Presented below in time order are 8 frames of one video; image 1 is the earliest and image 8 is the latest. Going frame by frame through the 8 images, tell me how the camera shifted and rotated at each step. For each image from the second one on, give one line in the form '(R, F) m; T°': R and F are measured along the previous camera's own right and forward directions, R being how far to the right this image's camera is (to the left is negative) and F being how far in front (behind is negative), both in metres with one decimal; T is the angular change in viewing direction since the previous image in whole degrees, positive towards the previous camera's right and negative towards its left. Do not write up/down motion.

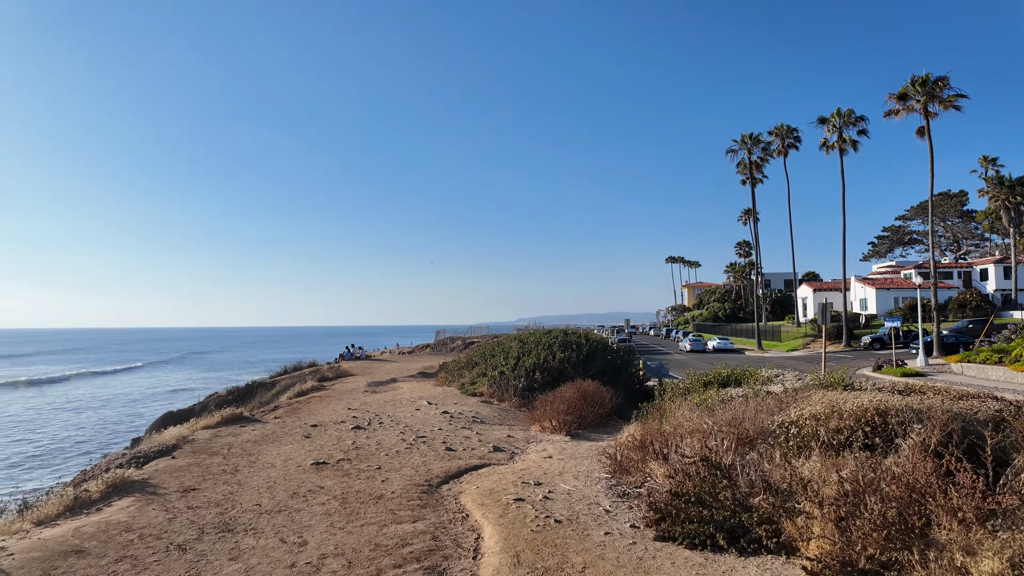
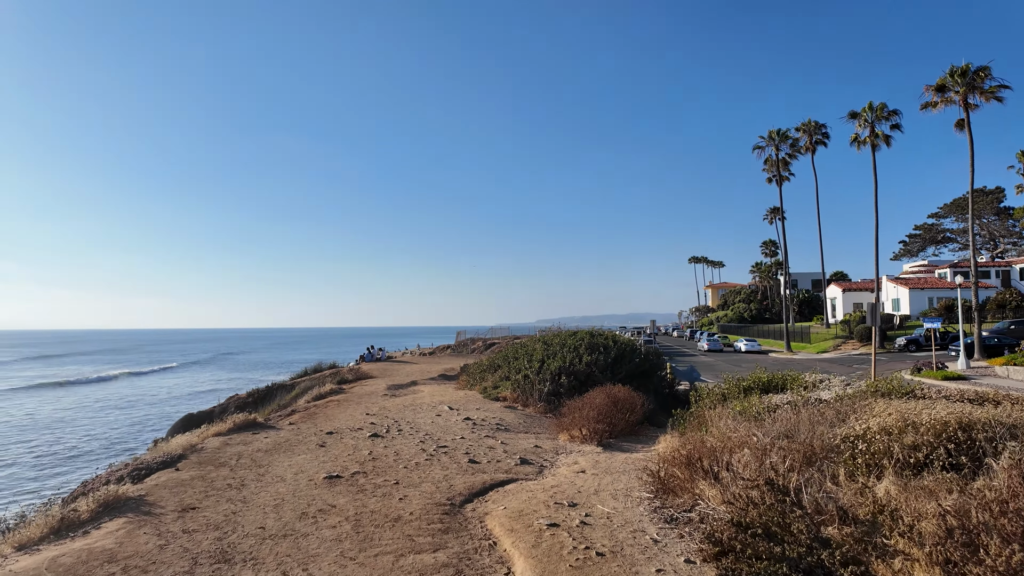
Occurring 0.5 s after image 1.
(-0.1, +0.8) m; -2°
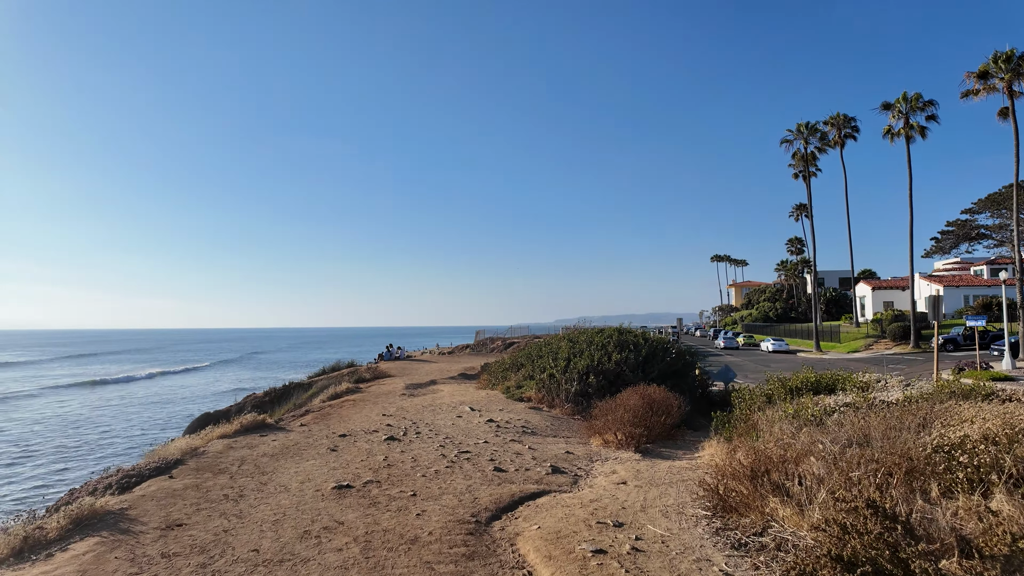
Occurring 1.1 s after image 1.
(-0.2, +0.9) m; -2°
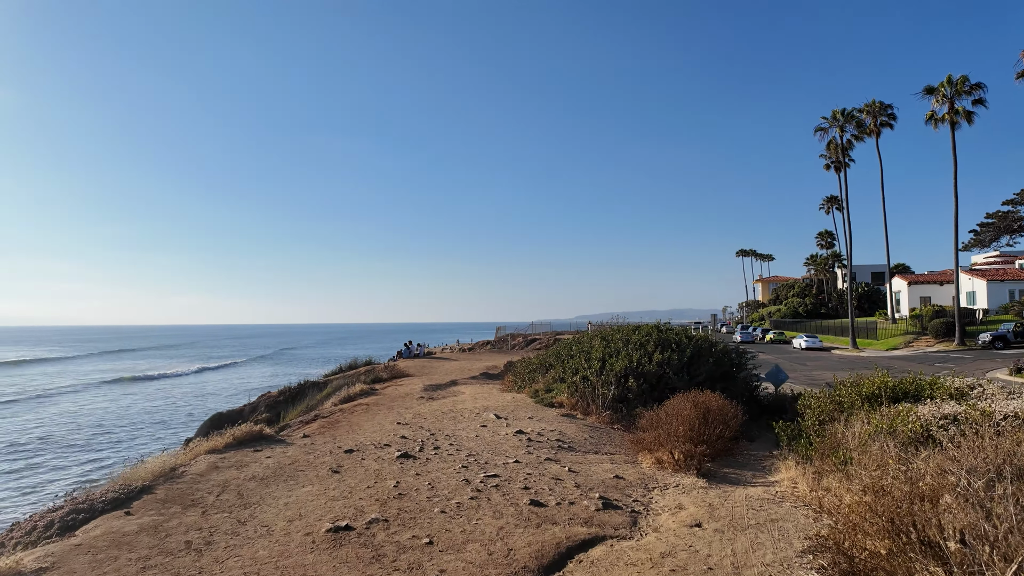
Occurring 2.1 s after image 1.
(-0.2, +1.6) m; -2°
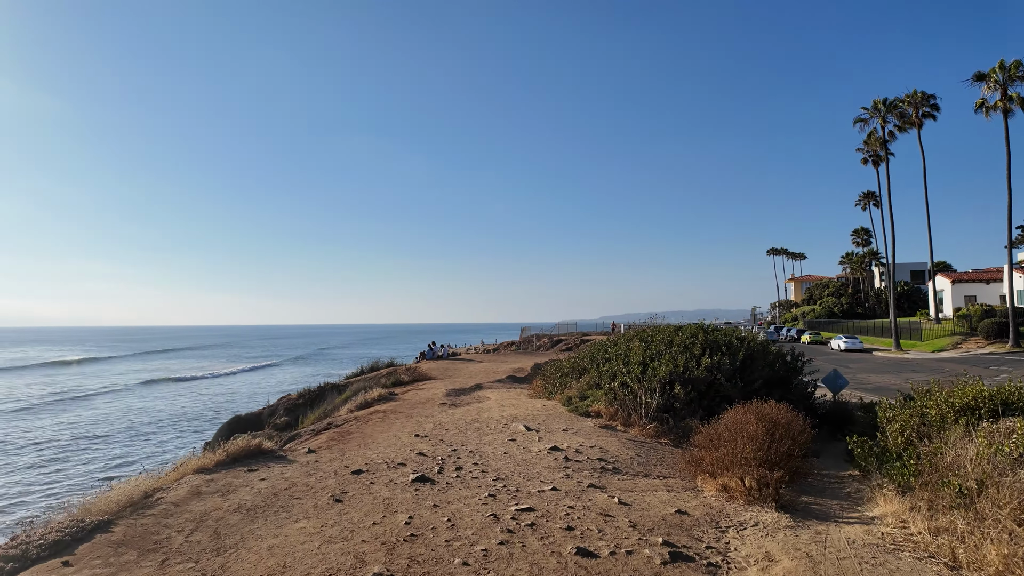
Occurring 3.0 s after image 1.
(-0.1, +1.3) m; -3°
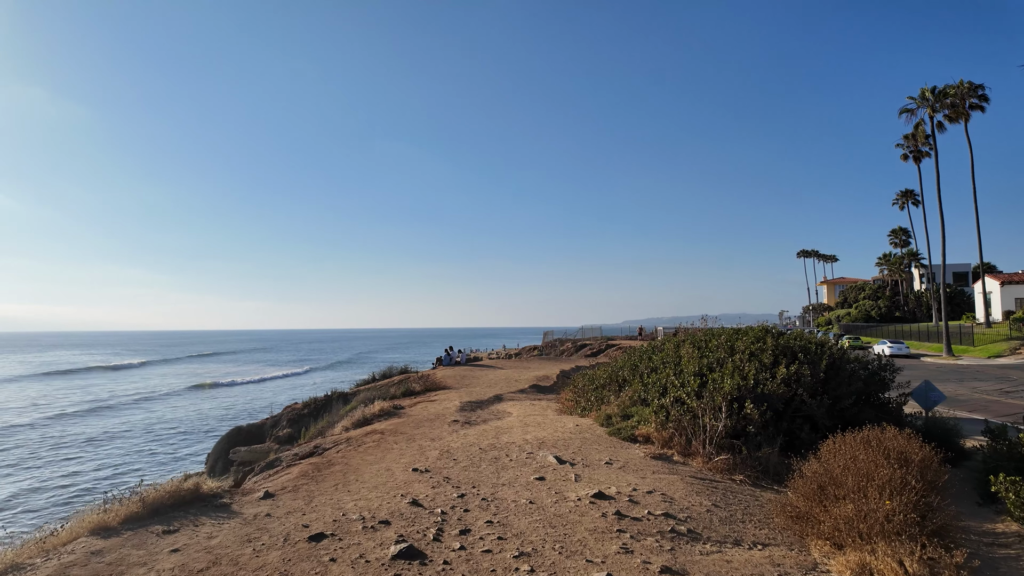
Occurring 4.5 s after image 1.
(-0.1, +2.3) m; -2°
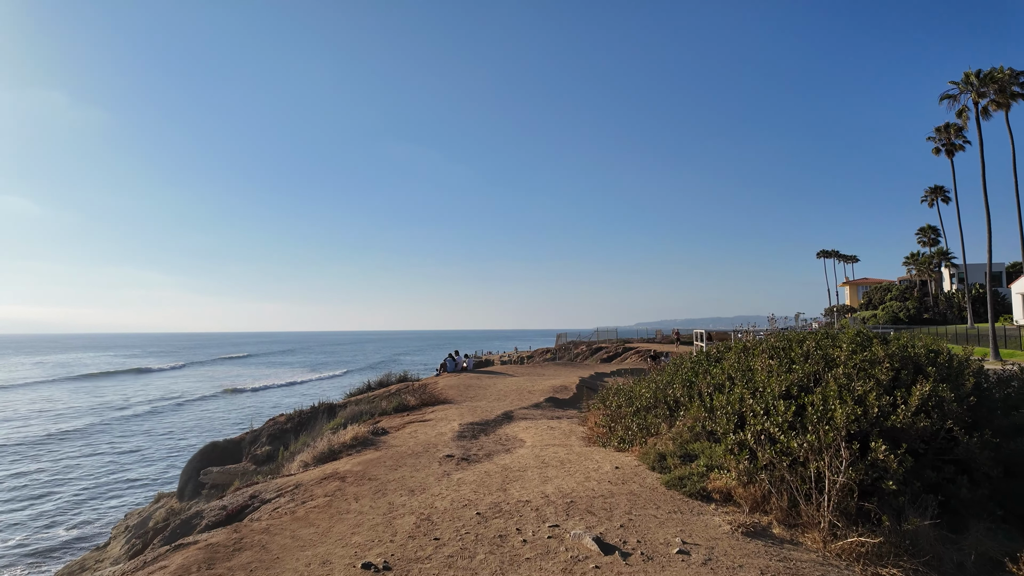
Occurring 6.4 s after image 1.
(0.0, +3.0) m; -1°
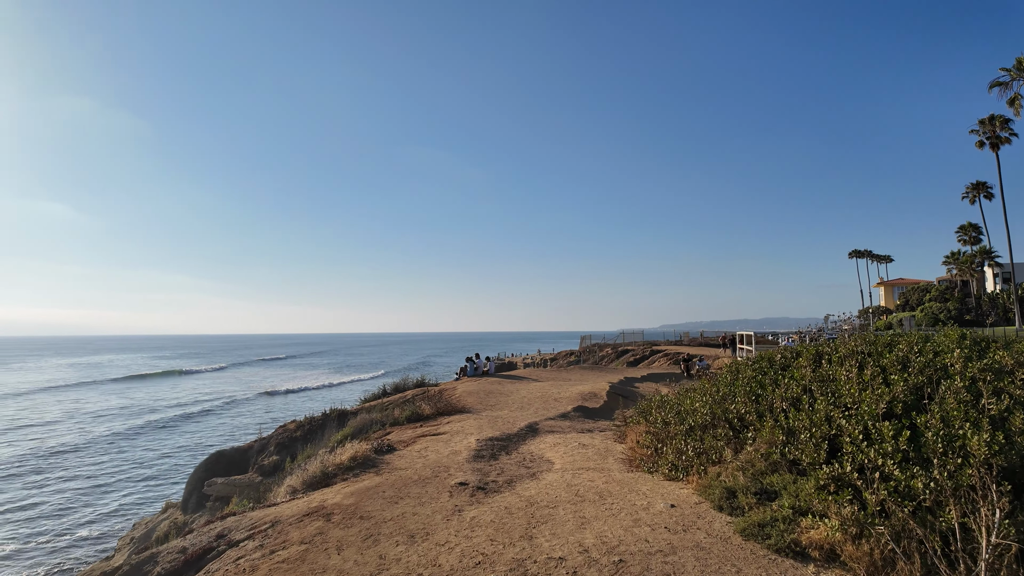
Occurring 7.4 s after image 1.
(0.0, +1.5) m; -2°
